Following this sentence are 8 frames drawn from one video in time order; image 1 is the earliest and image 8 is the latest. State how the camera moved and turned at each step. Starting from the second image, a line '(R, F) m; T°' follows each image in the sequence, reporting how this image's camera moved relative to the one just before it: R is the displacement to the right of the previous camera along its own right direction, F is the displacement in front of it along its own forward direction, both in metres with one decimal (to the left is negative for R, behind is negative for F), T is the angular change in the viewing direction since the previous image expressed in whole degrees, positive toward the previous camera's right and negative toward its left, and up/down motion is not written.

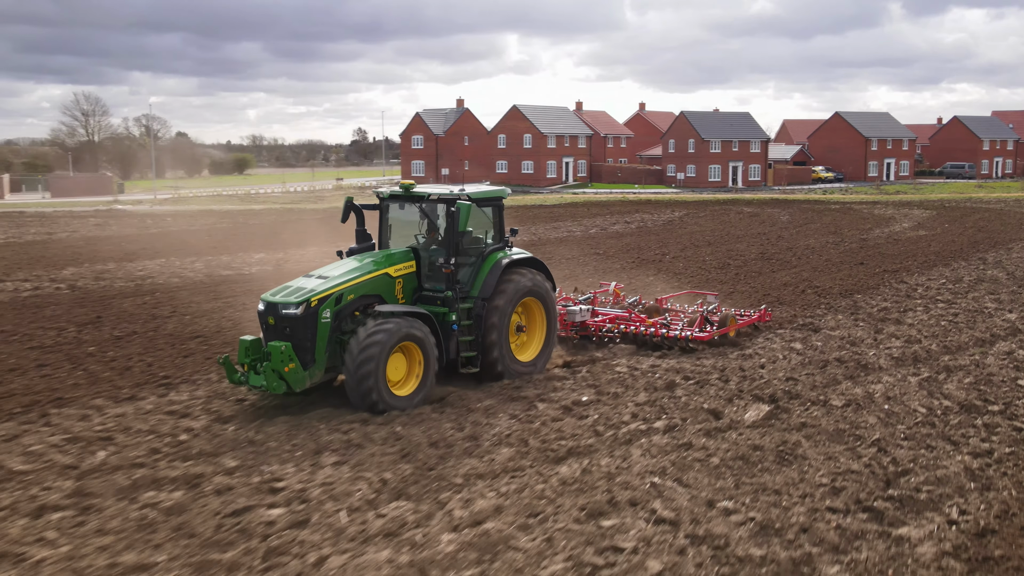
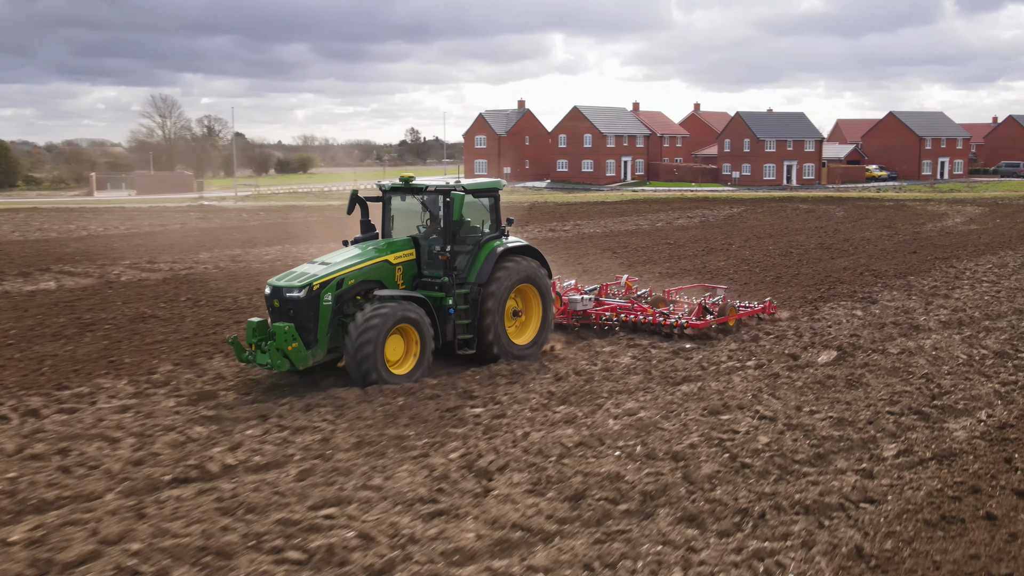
(-0.7, -2.0) m; -3°
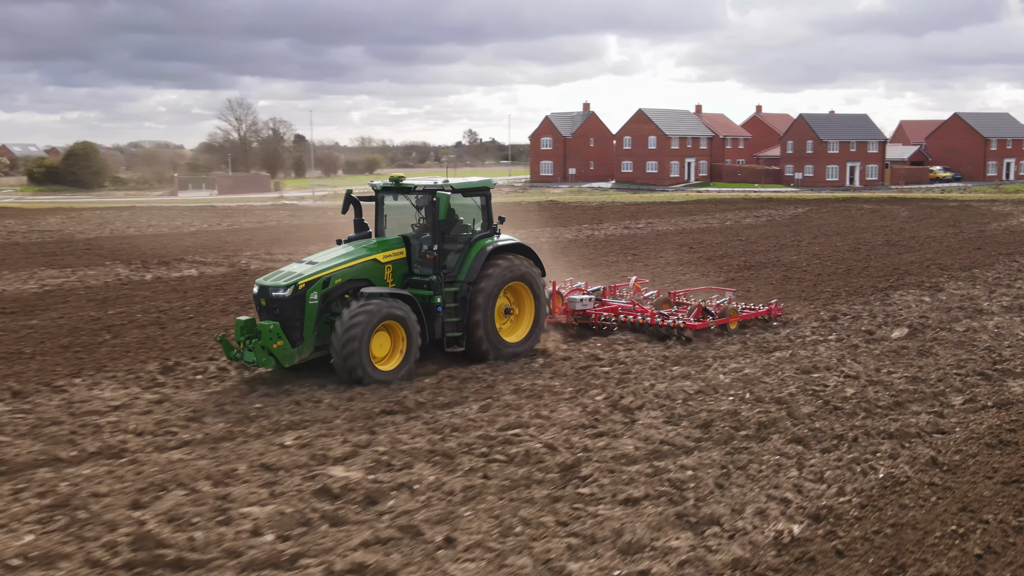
(-0.6, -1.5) m; -3°
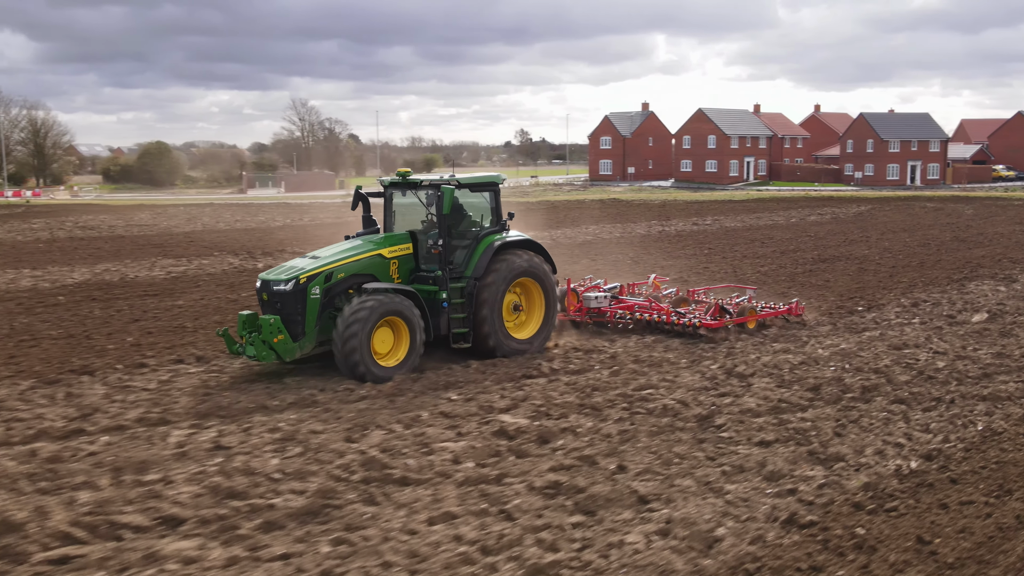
(-0.7, -1.0) m; -3°
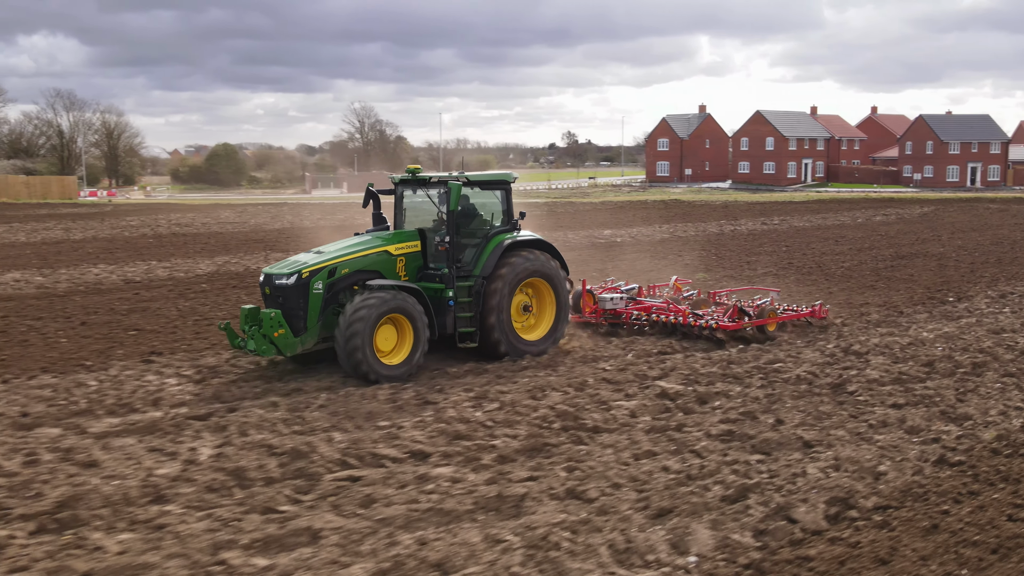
(-0.9, -1.0) m; -2°
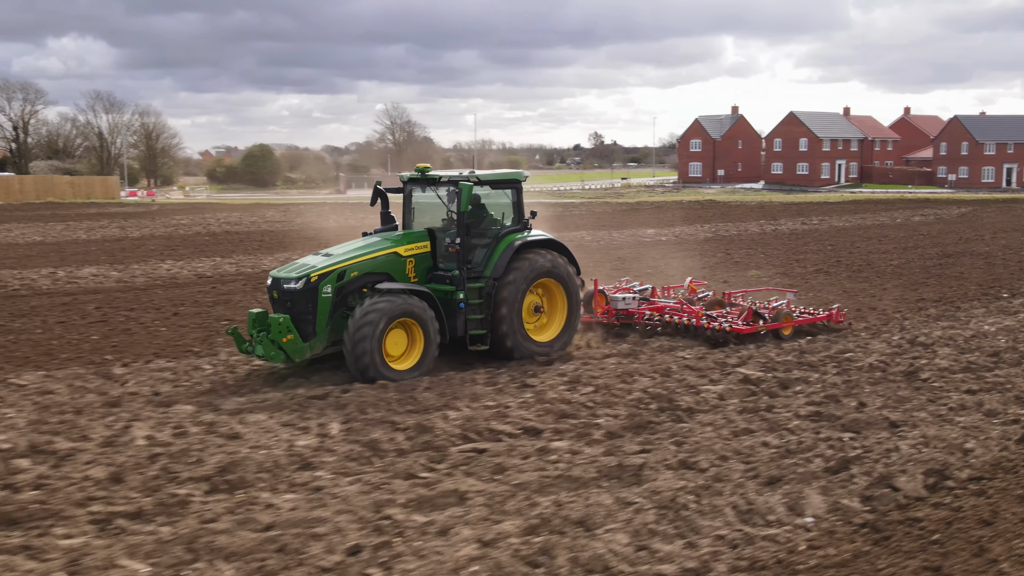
(-0.6, -0.5) m; -1°
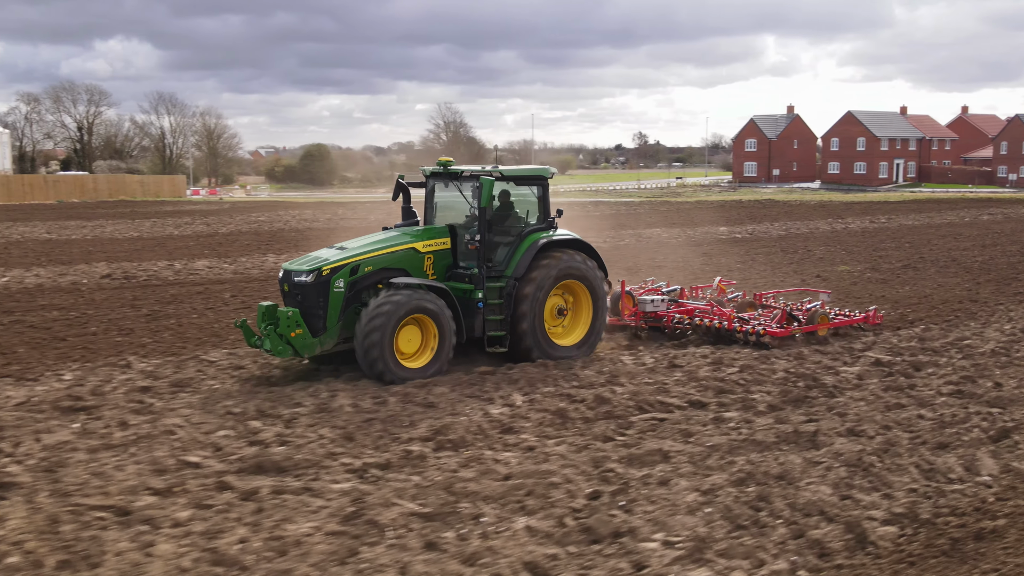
(-0.9, -0.6) m; -2°
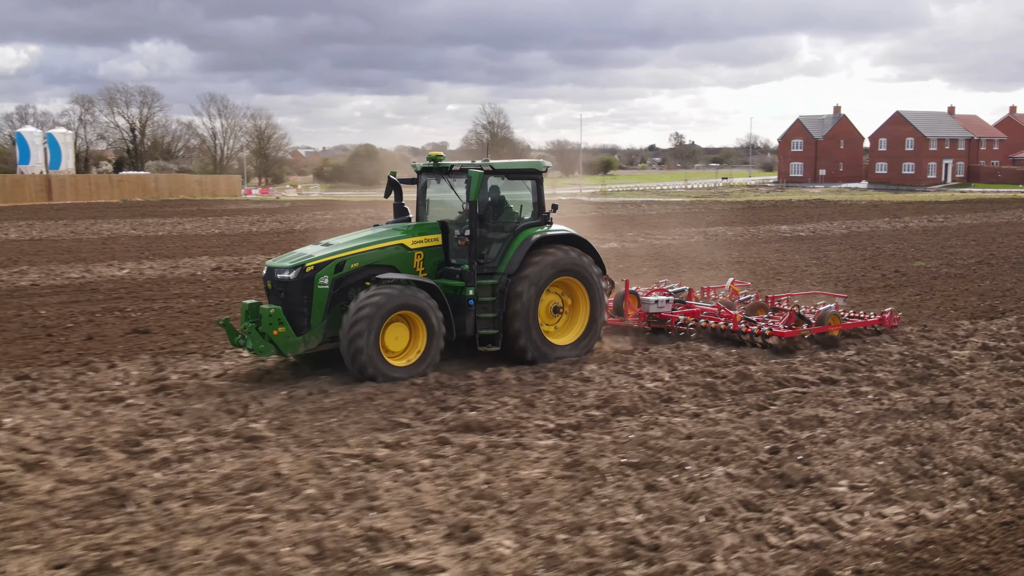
(-0.9, -0.7) m; -2°
